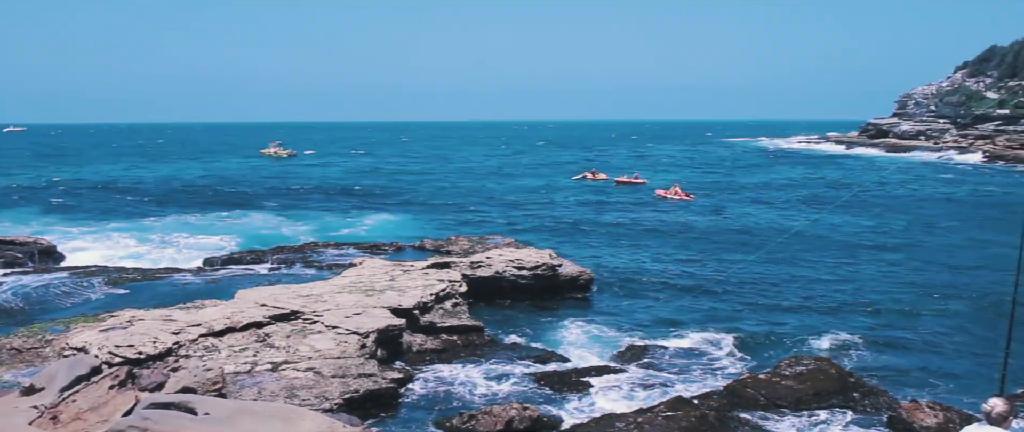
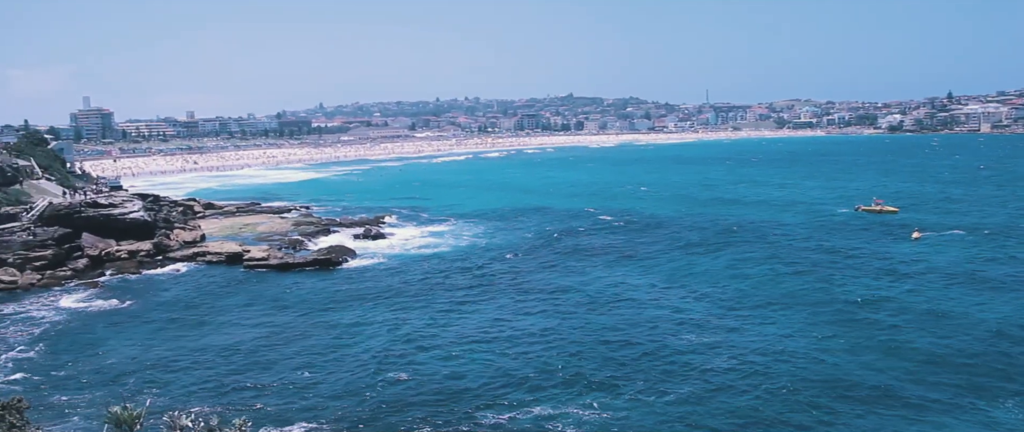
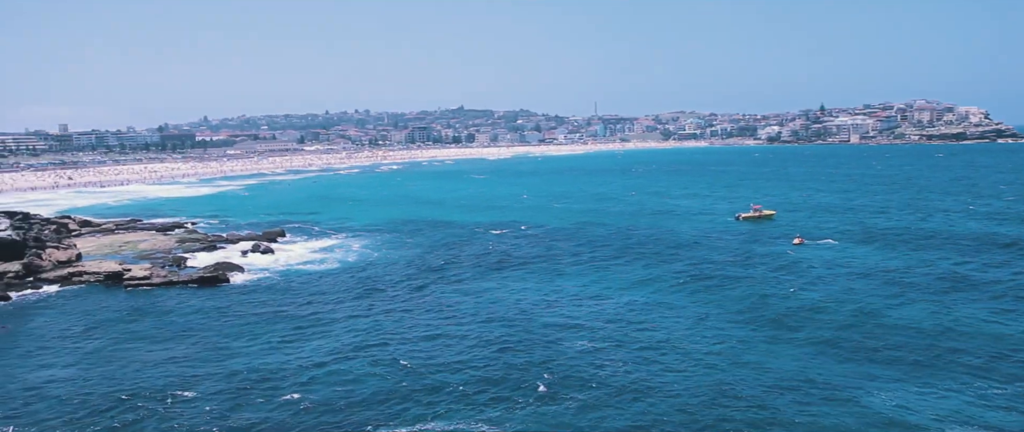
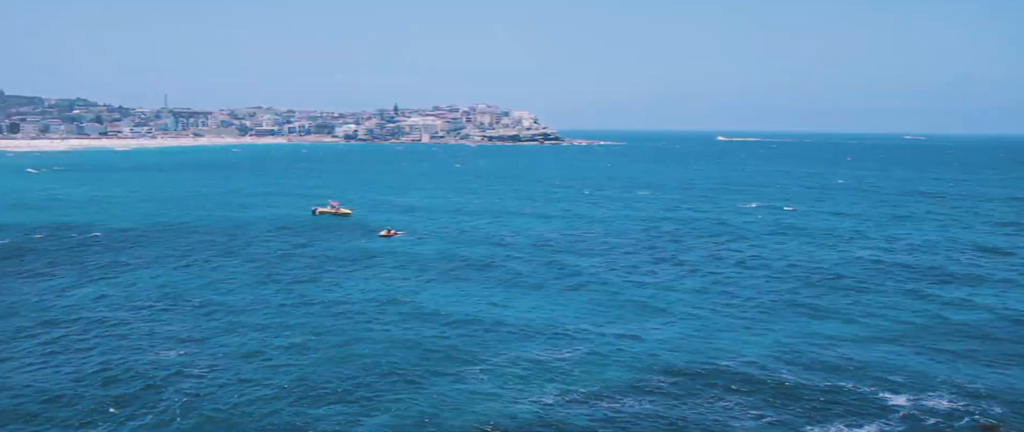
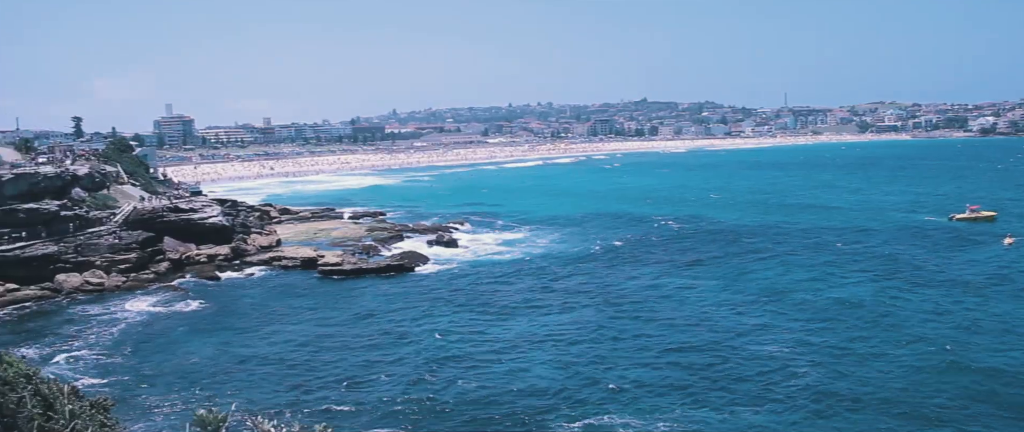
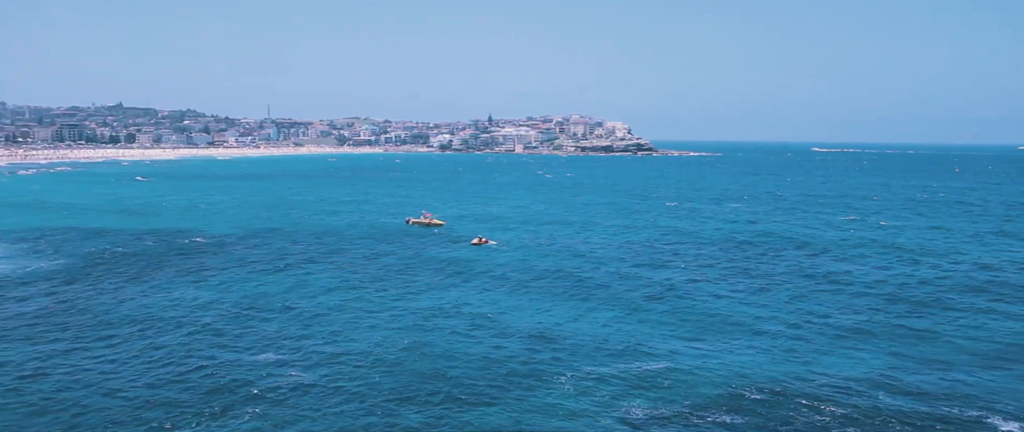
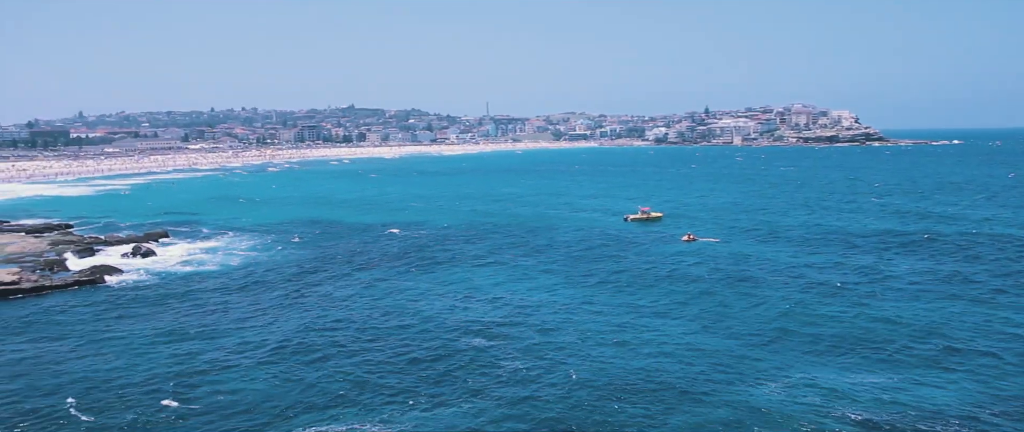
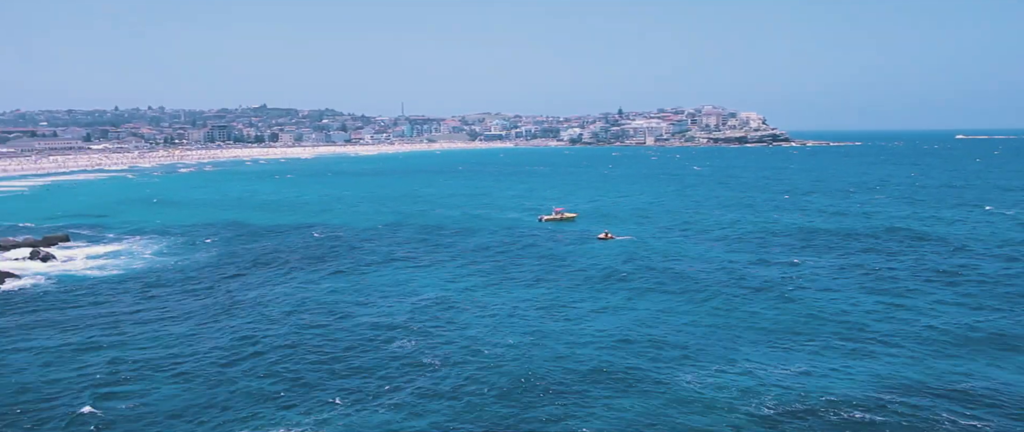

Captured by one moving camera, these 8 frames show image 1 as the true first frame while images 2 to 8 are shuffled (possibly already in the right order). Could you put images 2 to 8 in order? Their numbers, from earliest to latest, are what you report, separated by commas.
4, 6, 8, 7, 3, 2, 5
